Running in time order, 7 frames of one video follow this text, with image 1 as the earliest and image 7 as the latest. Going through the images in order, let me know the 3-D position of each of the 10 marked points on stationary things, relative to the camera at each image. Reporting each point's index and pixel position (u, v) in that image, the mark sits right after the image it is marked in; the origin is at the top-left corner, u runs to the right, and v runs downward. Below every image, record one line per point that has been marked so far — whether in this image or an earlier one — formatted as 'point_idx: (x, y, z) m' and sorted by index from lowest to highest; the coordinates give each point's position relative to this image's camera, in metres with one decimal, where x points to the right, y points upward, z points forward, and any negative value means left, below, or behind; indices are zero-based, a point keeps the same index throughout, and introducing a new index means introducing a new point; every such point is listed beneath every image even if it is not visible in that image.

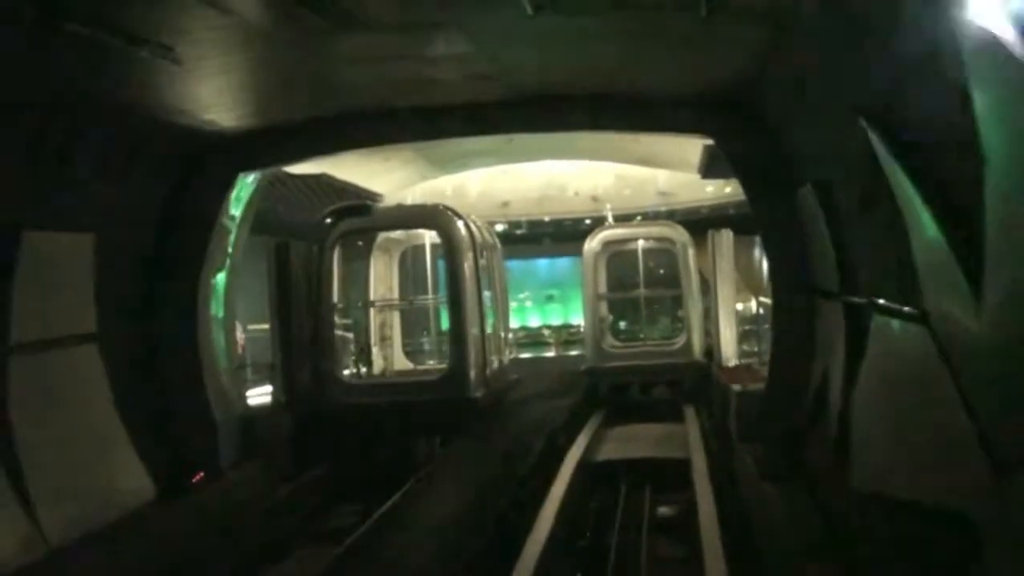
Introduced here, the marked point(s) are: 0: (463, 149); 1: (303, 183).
0: (-0.5, +1.4, +12.1) m
1: (-2.1, +1.0, +11.8) m
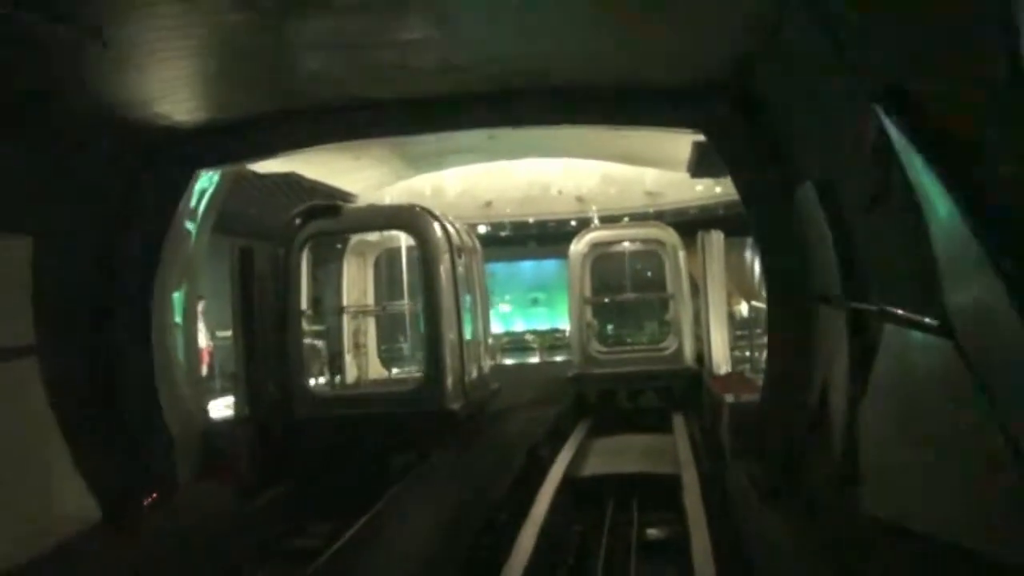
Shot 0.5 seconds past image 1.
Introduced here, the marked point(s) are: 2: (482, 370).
0: (-0.7, +1.4, +11.5) m
1: (-2.3, +1.0, +11.2) m
2: (-0.3, -0.9, +12.4) m
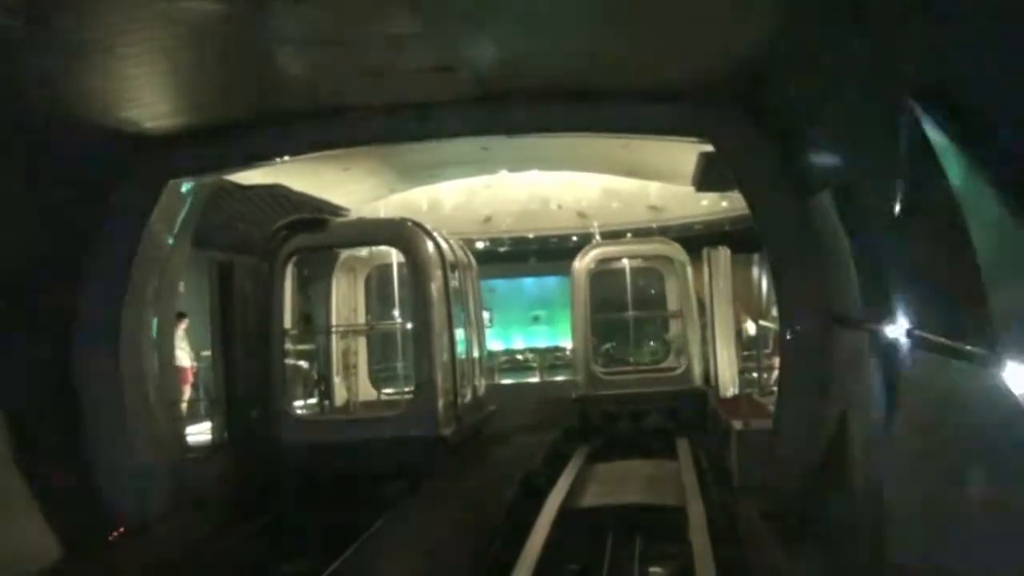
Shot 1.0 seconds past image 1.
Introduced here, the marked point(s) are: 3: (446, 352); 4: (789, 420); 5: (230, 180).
0: (-0.7, +1.2, +10.9) m
1: (-2.3, +0.8, +10.6) m
2: (-0.4, -1.1, +11.8) m
3: (-0.6, -0.6, +10.4) m
4: (+1.8, -0.9, +7.8) m
5: (-2.4, +0.9, +9.8) m
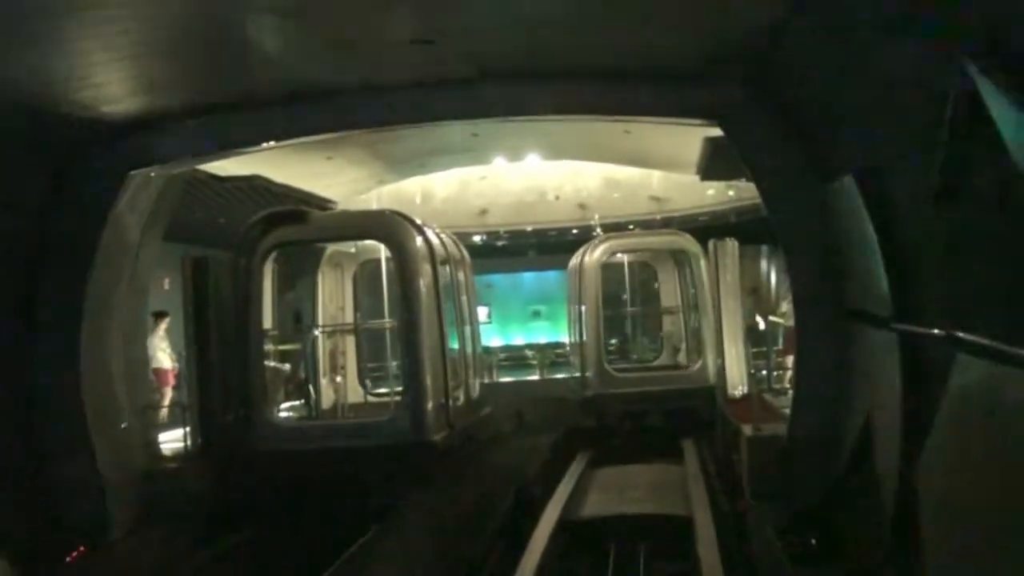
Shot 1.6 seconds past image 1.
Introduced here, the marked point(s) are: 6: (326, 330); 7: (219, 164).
0: (-0.8, +1.2, +10.3) m
1: (-2.4, +0.9, +10.0) m
2: (-0.4, -1.0, +11.2) m
3: (-0.6, -0.6, +9.8) m
4: (+1.8, -0.8, +7.2) m
5: (-2.4, +0.9, +9.2) m
6: (-1.6, -0.4, +10.0) m
7: (-2.3, +1.0, +9.2) m
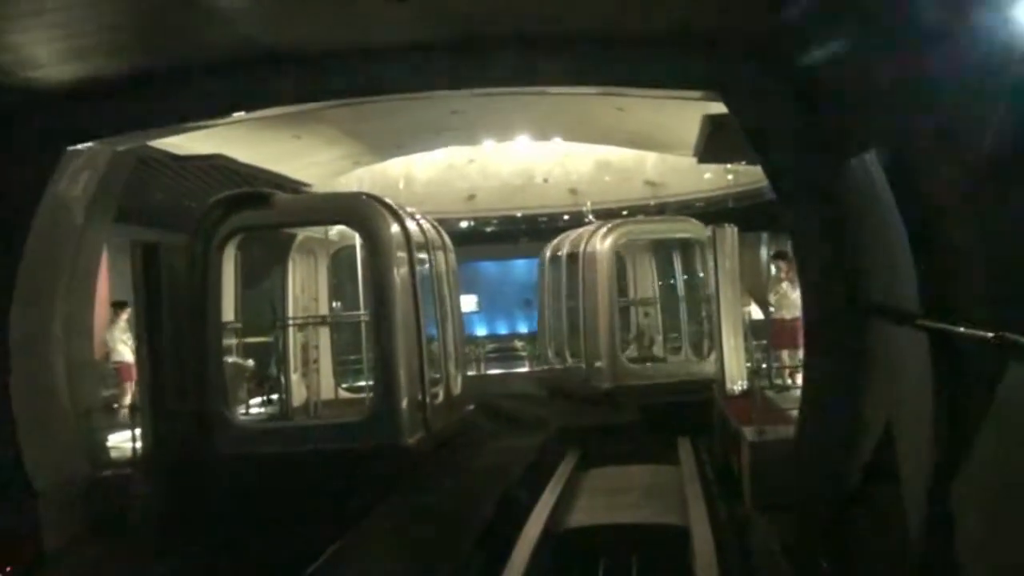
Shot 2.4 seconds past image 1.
0: (-0.9, +1.3, +9.5) m
1: (-2.5, +0.9, +9.2) m
2: (-0.5, -0.9, +10.4) m
3: (-0.8, -0.5, +9.1) m
4: (+1.7, -0.8, +6.5) m
5: (-2.5, +1.0, +8.4) m
6: (-1.7, -0.3, +9.2) m
7: (-2.4, +1.0, +8.4) m
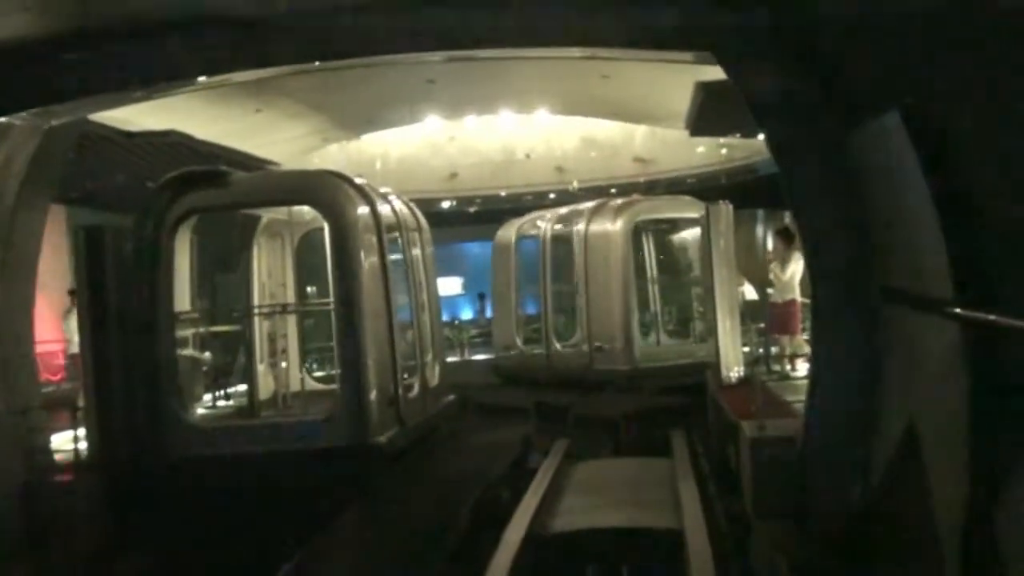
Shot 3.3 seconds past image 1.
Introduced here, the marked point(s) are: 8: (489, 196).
0: (-1.1, +1.4, +8.8) m
1: (-2.7, +1.0, +8.5) m
2: (-0.7, -0.8, +9.8) m
3: (-0.9, -0.4, +8.4) m
4: (+1.5, -0.7, +5.8) m
5: (-2.7, +1.1, +7.7) m
6: (-1.9, -0.2, +8.5) m
7: (-2.6, +1.1, +7.7) m
8: (-0.3, +1.0, +13.0) m
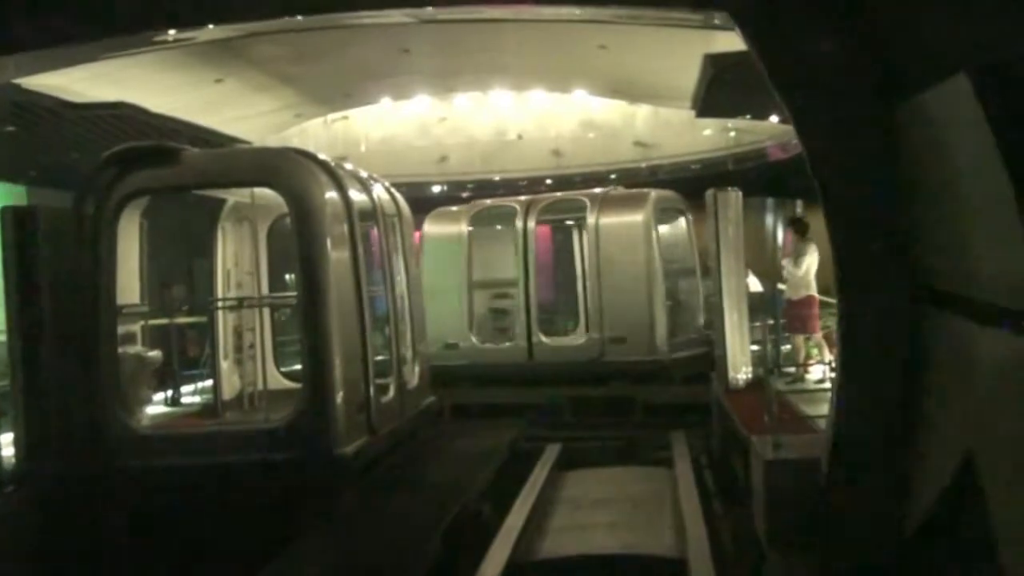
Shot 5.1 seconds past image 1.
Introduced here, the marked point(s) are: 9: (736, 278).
0: (-1.2, +1.5, +7.9) m
1: (-2.7, +1.1, +7.6) m
2: (-0.8, -0.7, +8.9) m
3: (-1.0, -0.3, +7.5) m
4: (+1.4, -0.7, +5.0) m
5: (-2.8, +1.1, +6.8) m
6: (-1.9, -0.1, +7.7) m
7: (-2.6, +1.2, +6.8) m
8: (-0.4, +1.1, +12.1) m
9: (+1.8, +0.1, +9.4) m
